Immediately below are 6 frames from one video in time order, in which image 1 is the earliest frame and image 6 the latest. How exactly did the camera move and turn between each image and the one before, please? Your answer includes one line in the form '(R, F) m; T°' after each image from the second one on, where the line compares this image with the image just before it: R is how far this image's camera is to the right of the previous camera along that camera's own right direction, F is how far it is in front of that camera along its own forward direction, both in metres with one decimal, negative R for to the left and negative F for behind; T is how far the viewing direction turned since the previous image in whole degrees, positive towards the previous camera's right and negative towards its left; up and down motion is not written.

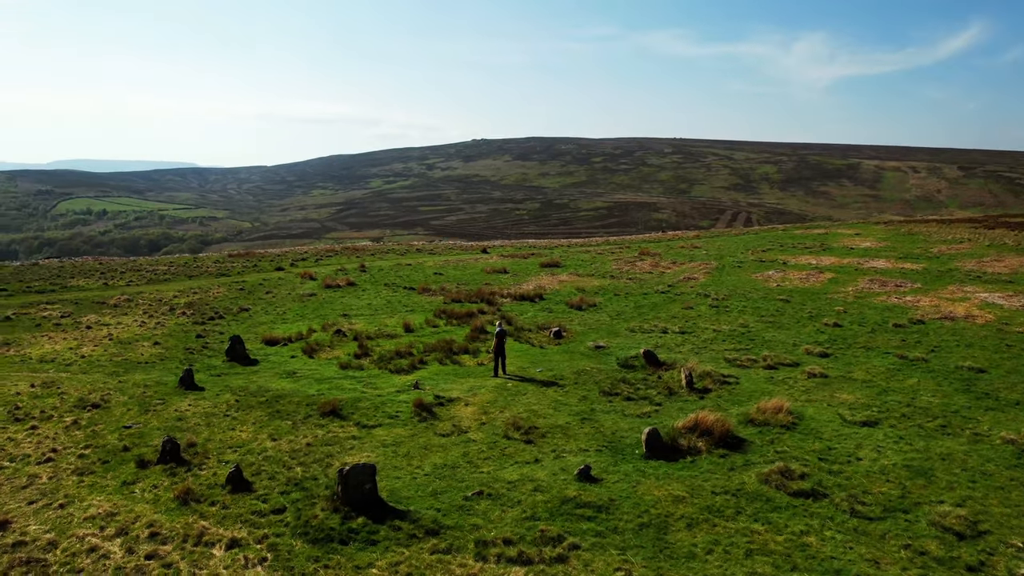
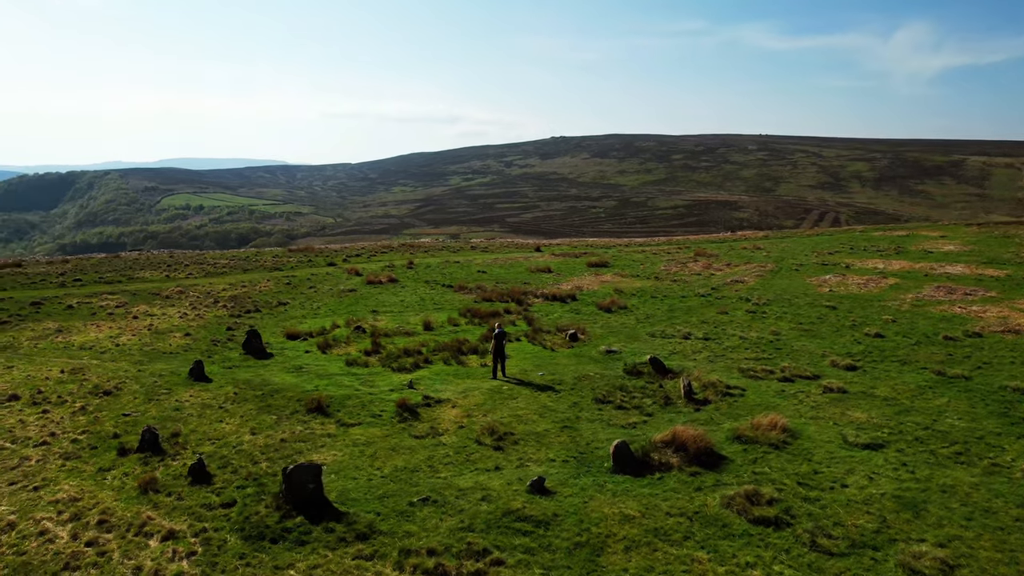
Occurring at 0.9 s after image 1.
(+2.5, +0.6) m; -7°
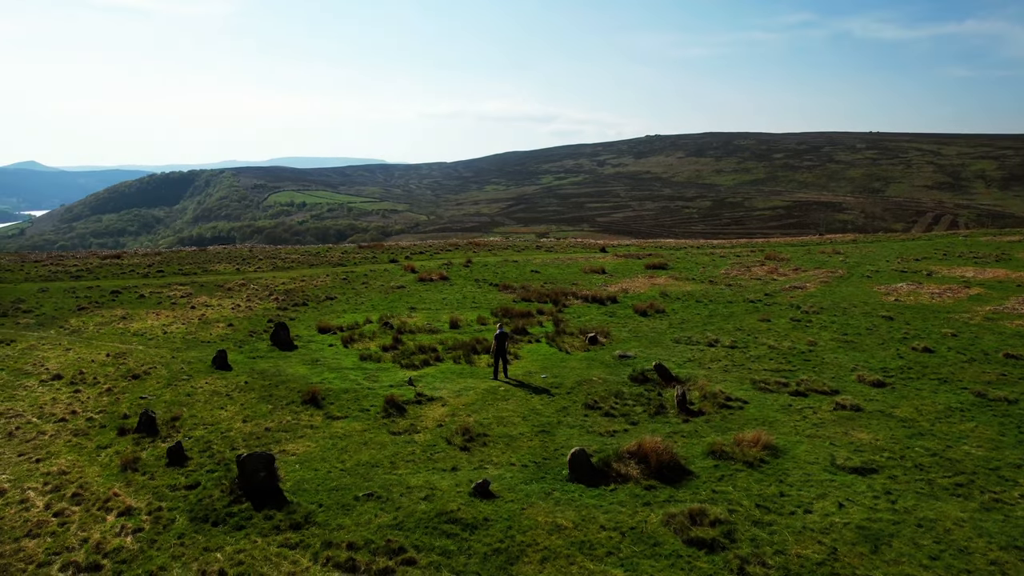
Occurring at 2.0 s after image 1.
(+2.9, +0.3) m; -8°
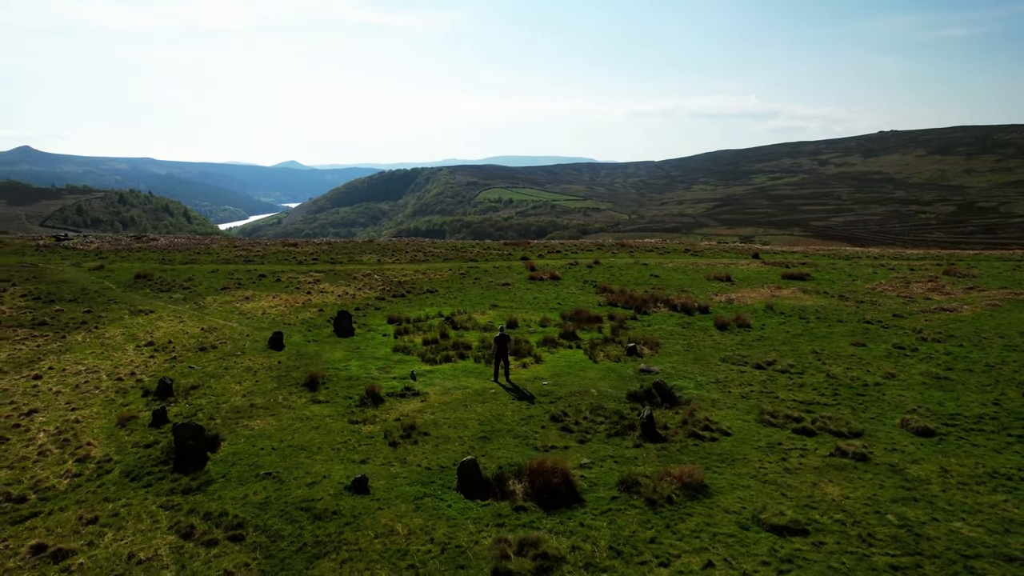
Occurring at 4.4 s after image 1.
(+6.3, +1.3) m; -18°
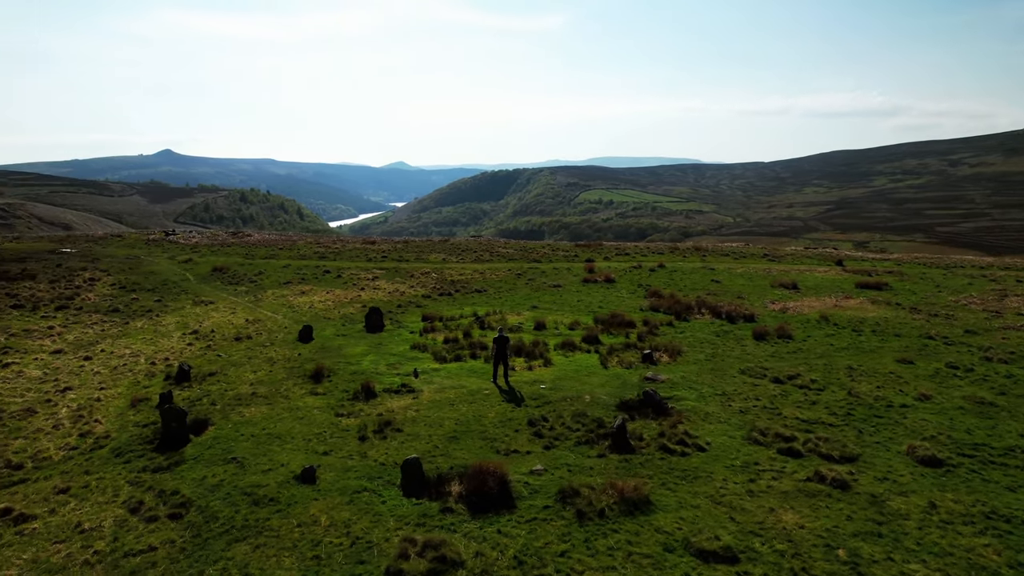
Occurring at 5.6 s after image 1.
(+3.2, +0.4) m; -9°
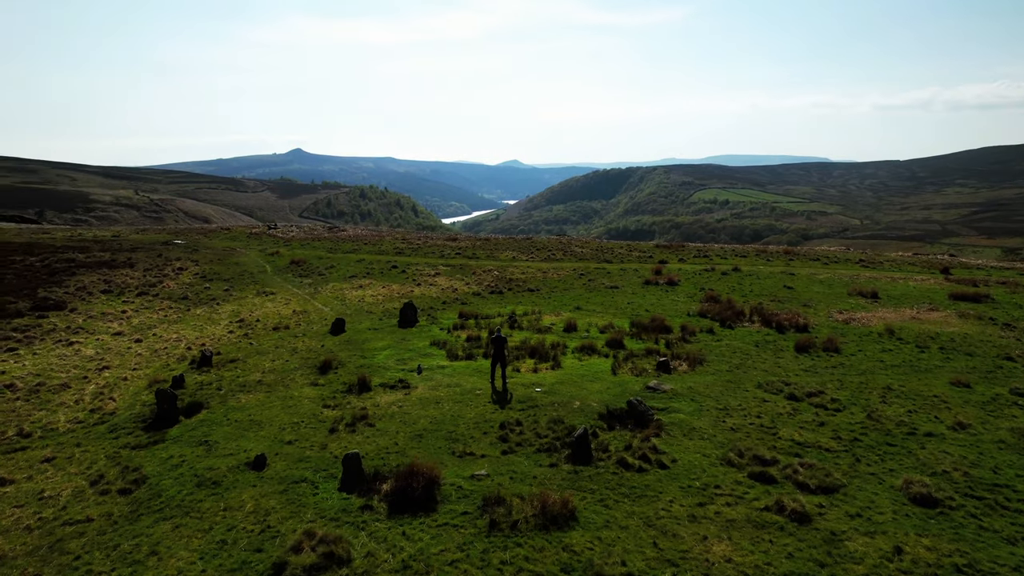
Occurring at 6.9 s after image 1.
(+3.5, +0.6) m; -10°
